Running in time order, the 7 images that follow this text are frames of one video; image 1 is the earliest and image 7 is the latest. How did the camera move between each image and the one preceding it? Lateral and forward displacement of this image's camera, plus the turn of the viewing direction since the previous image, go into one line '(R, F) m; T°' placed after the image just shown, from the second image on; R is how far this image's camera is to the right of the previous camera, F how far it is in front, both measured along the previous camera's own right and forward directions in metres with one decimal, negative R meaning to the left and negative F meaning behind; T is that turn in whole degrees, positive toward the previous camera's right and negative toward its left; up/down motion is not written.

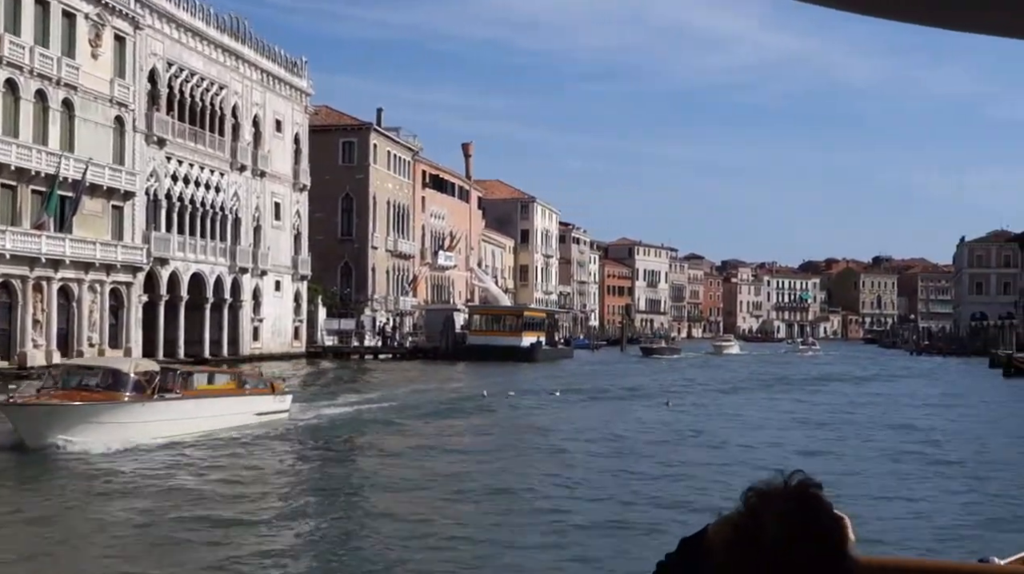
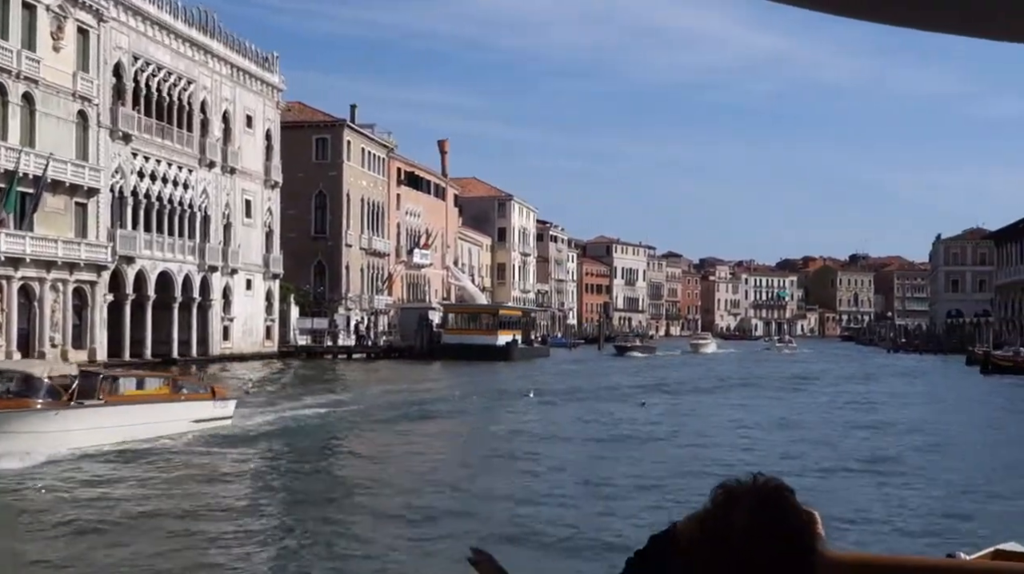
(+0.1, +0.7) m; +1°
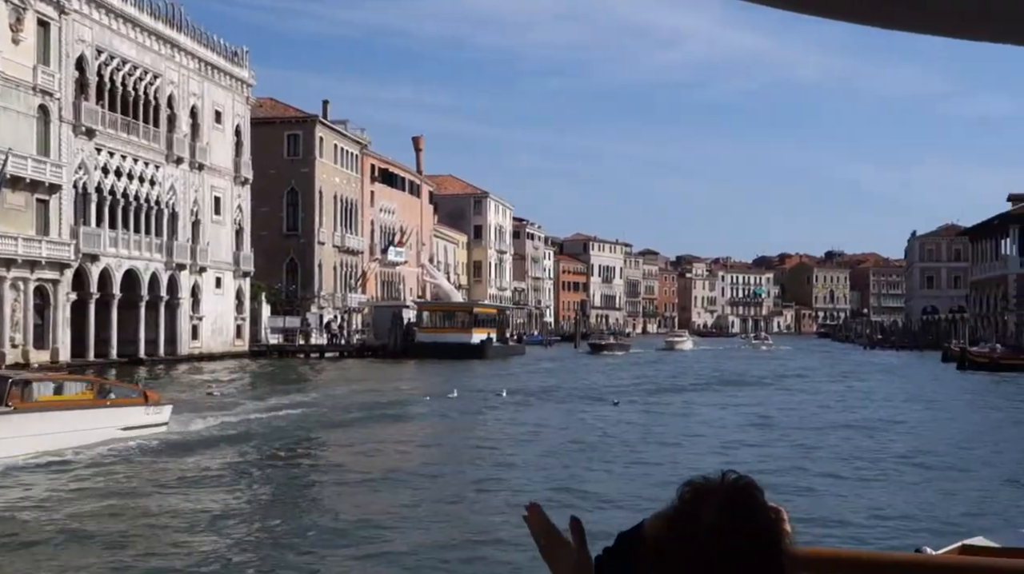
(+0.1, +0.6) m; +1°
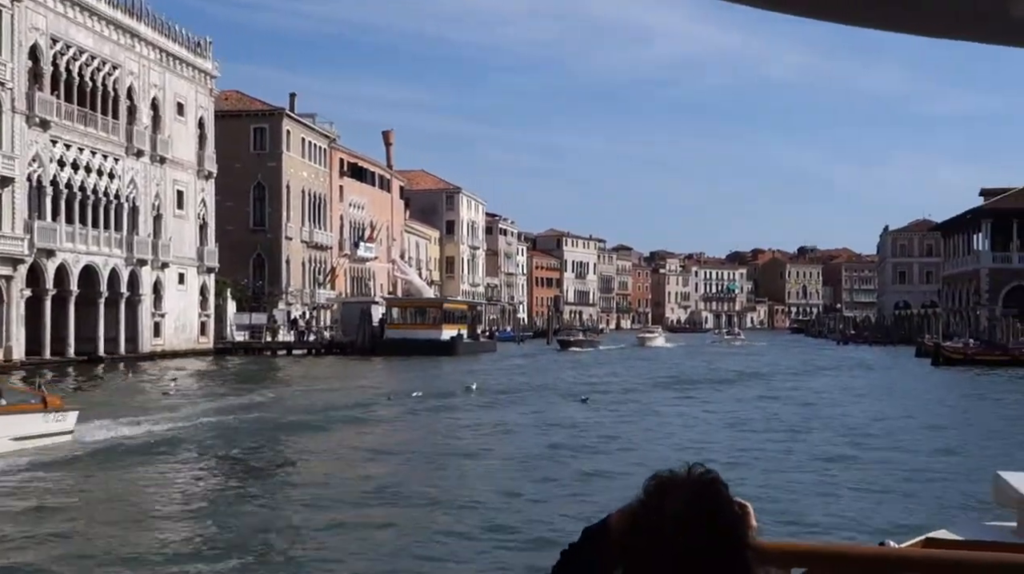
(+0.1, +0.8) m; +1°
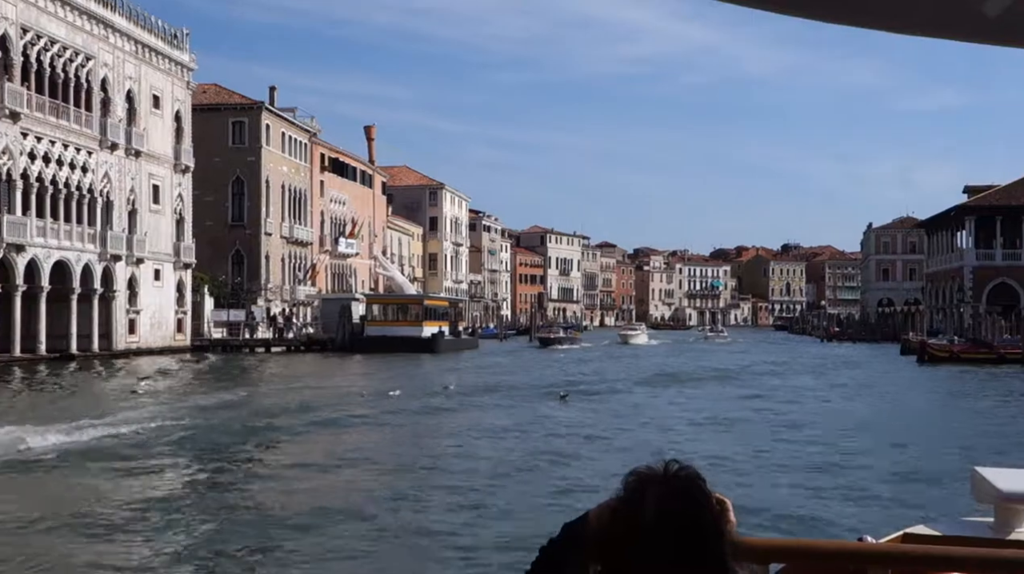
(+0.1, +0.6) m; +1°
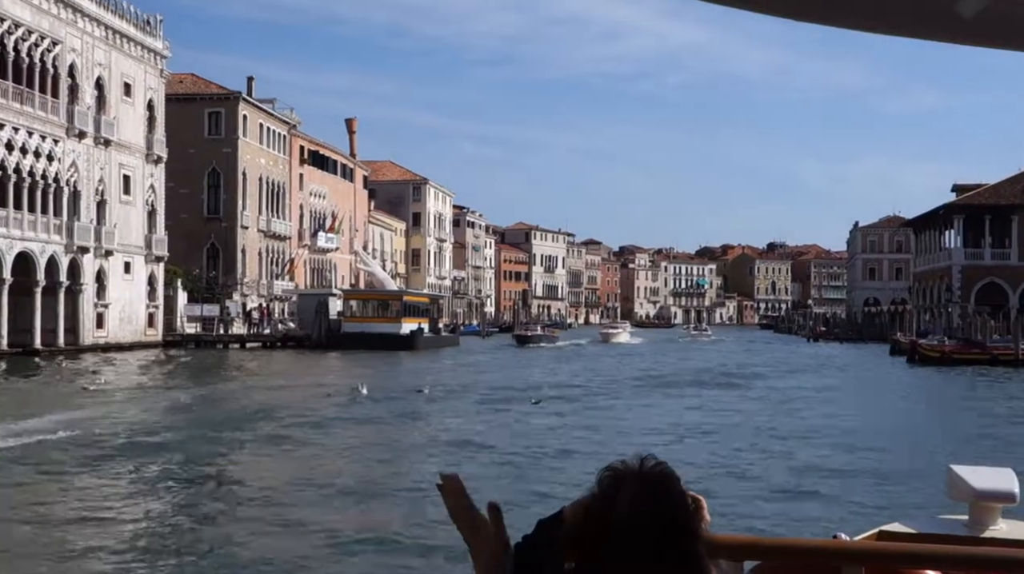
(+0.2, +1.2) m; +1°
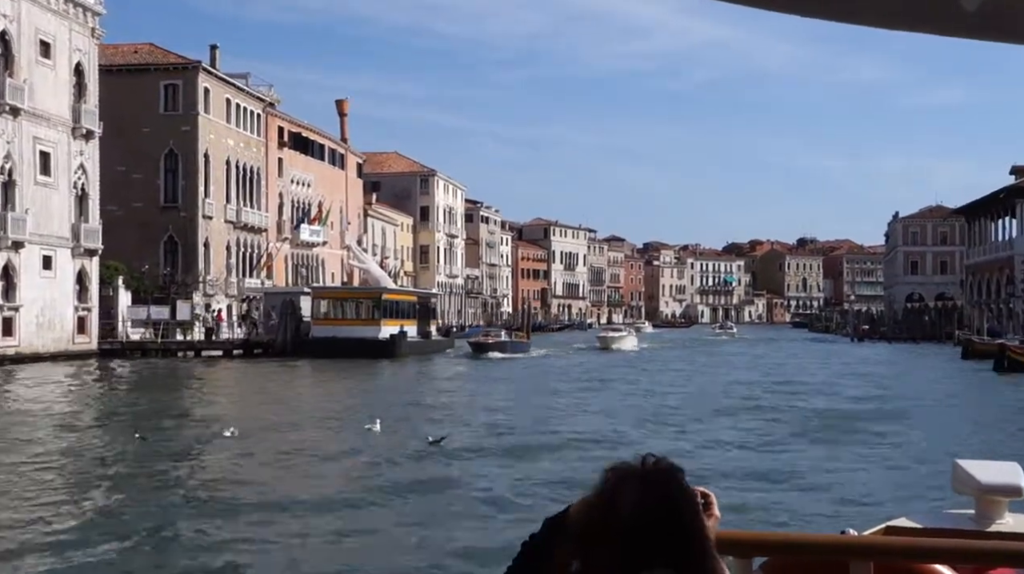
(+0.8, +7.4) m; -1°
